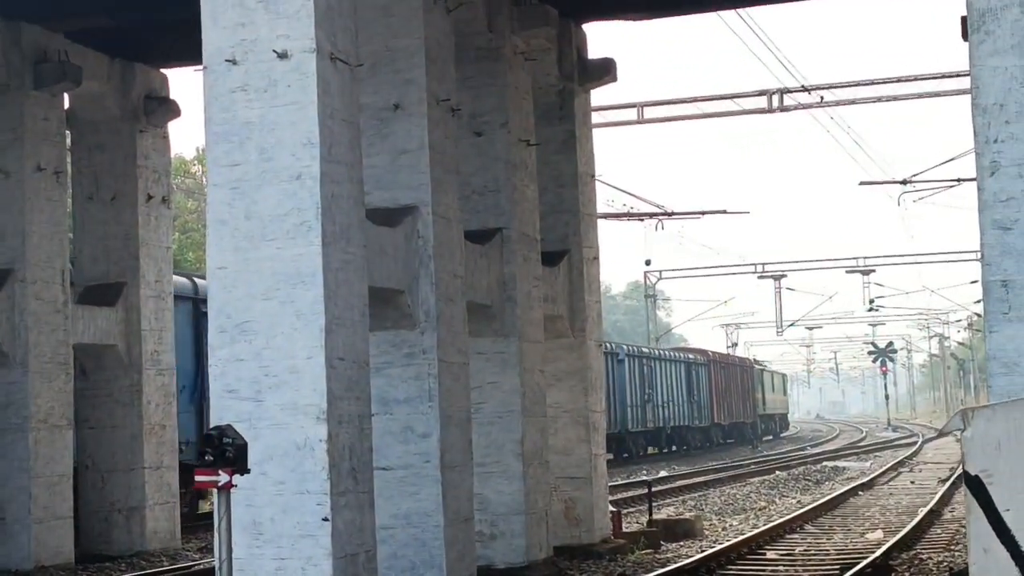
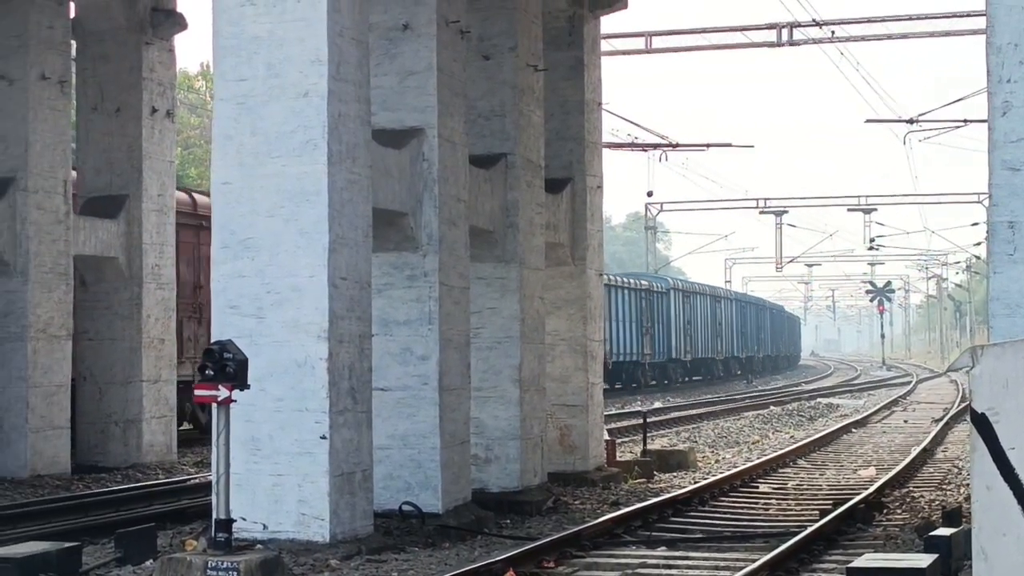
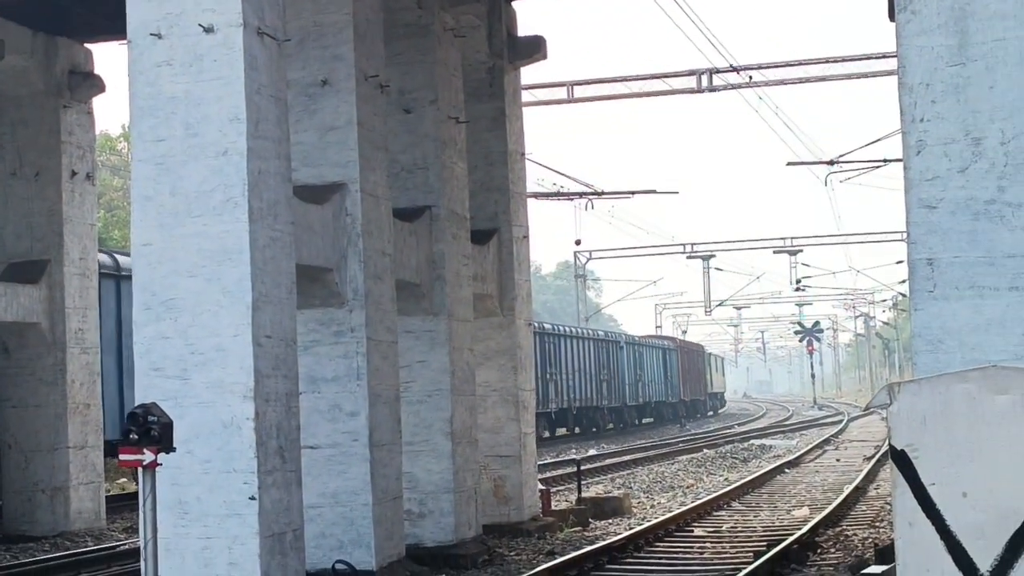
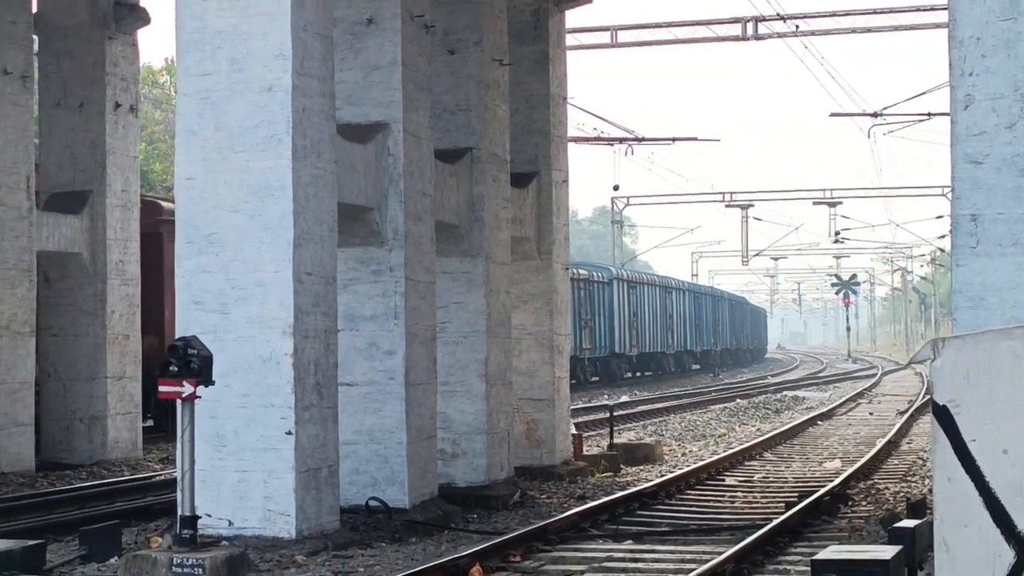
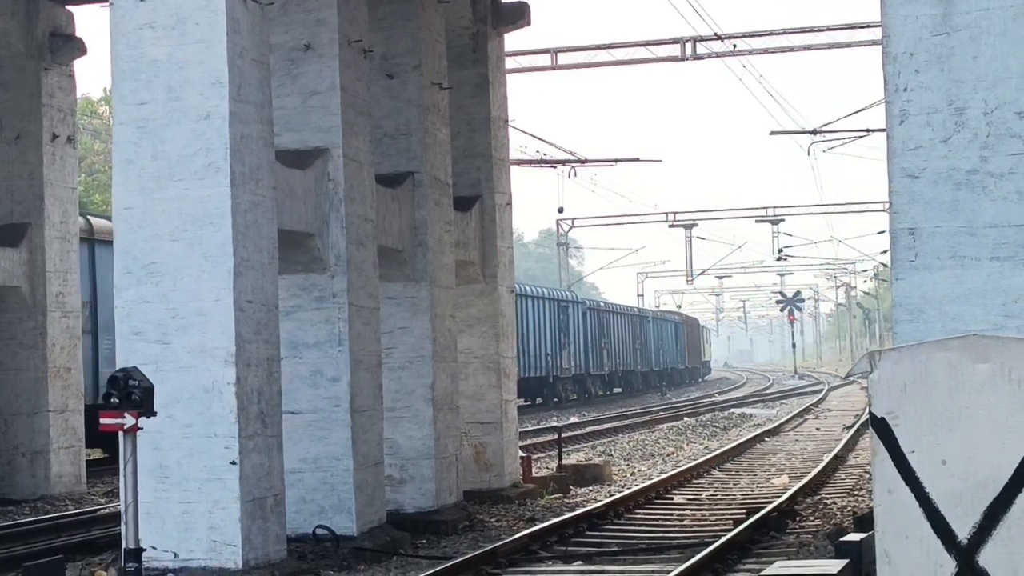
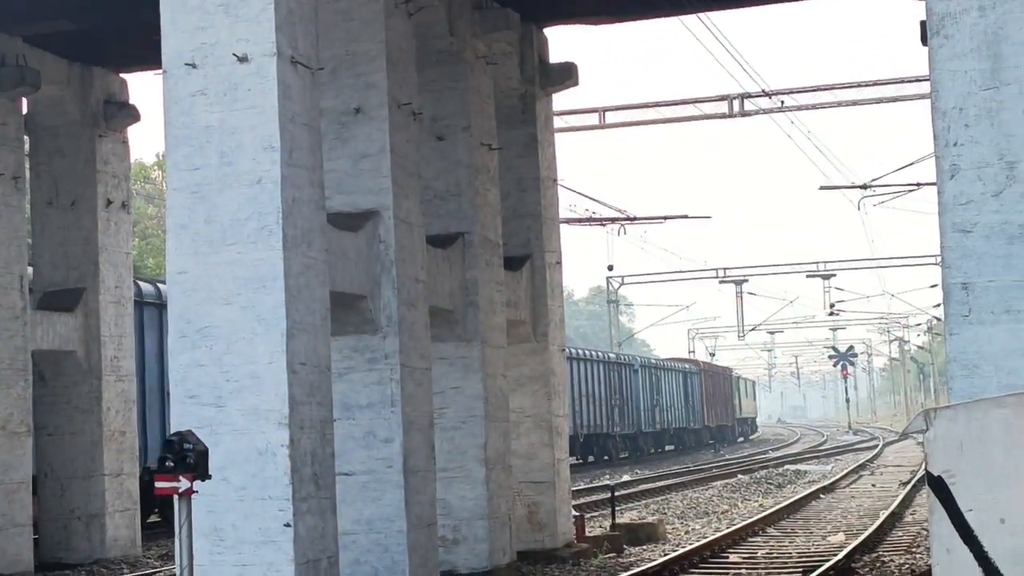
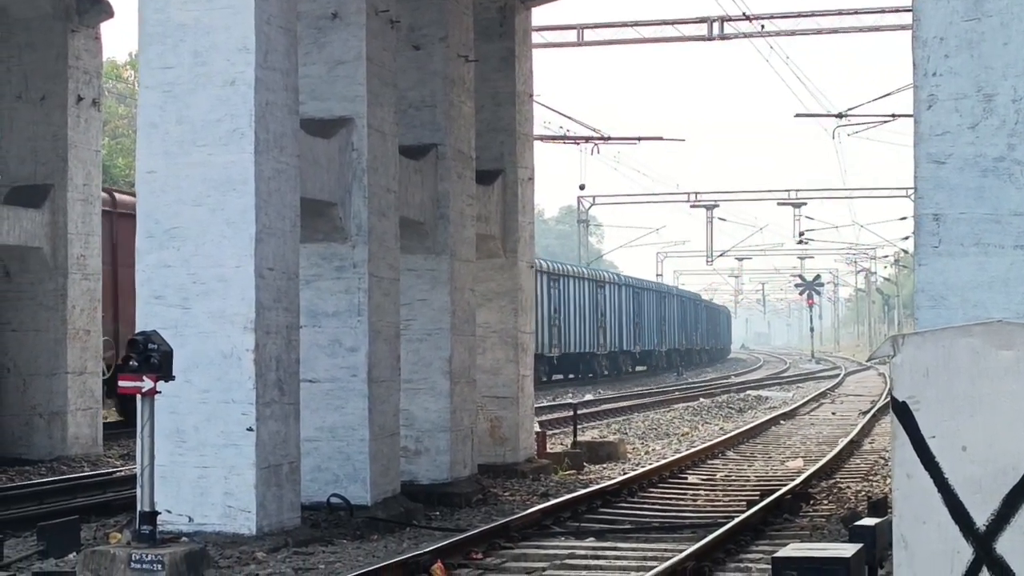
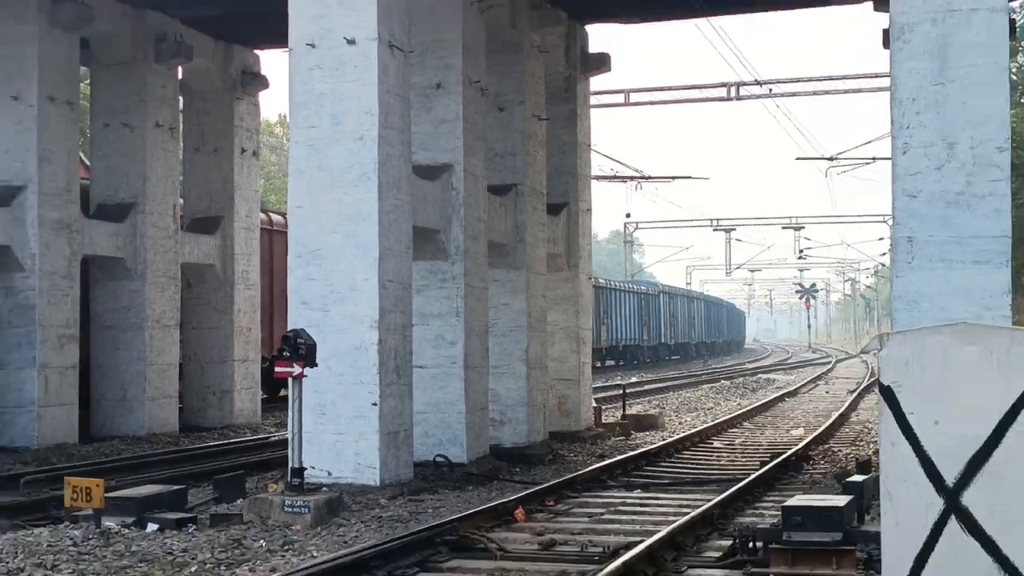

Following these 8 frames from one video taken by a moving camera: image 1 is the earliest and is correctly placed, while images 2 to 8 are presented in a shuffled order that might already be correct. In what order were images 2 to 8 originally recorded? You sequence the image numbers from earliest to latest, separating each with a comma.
6, 3, 5, 7, 4, 2, 8
